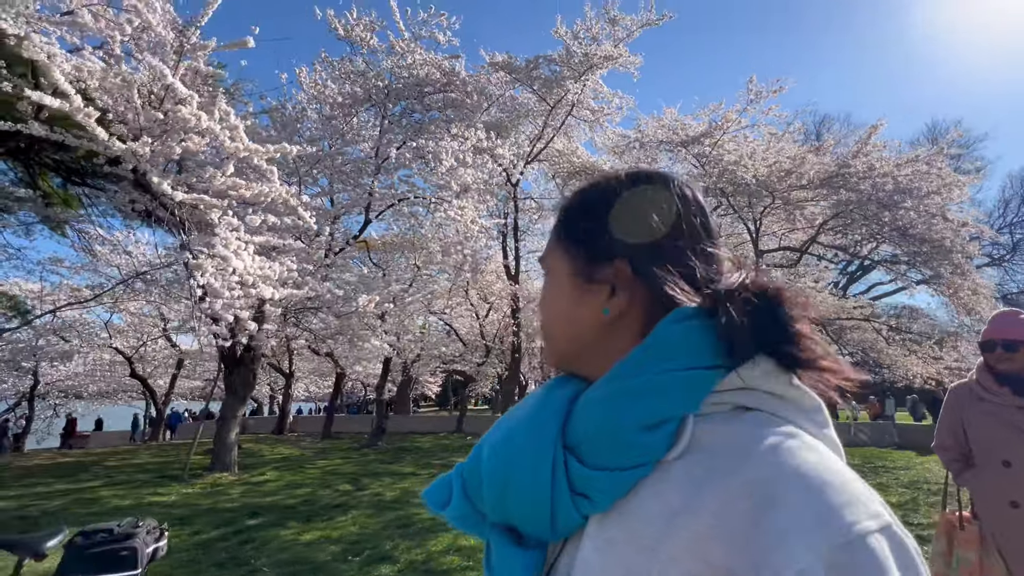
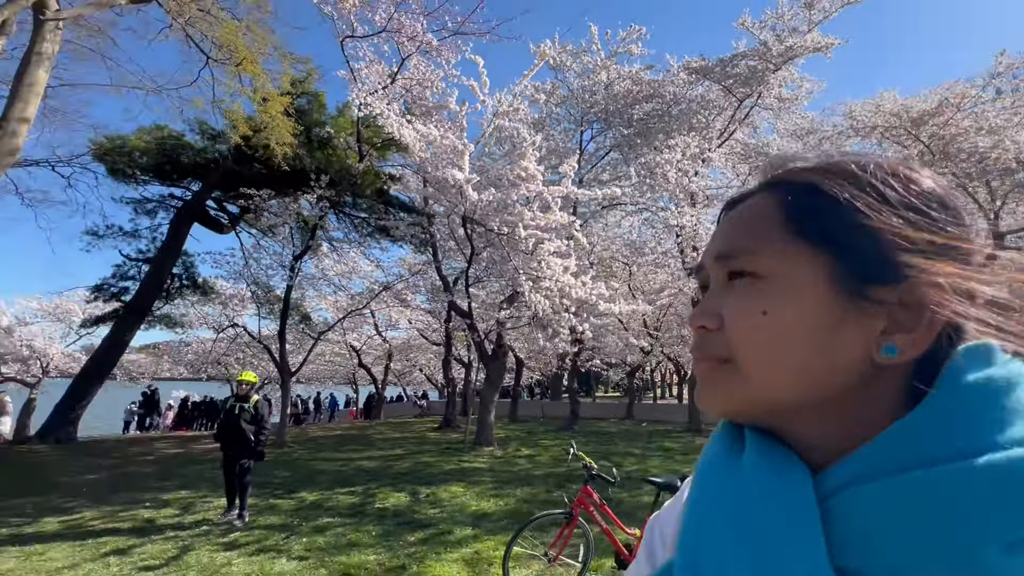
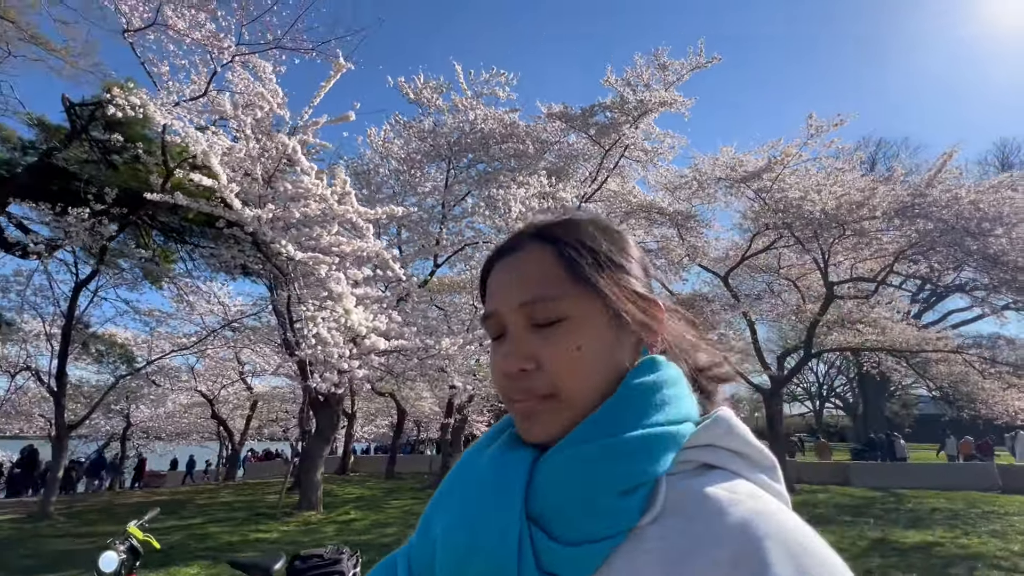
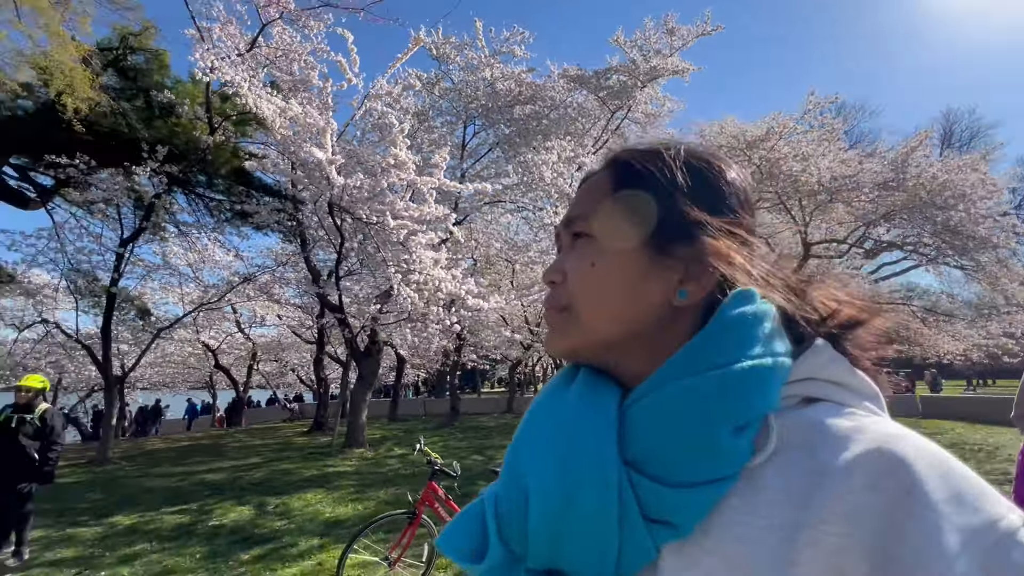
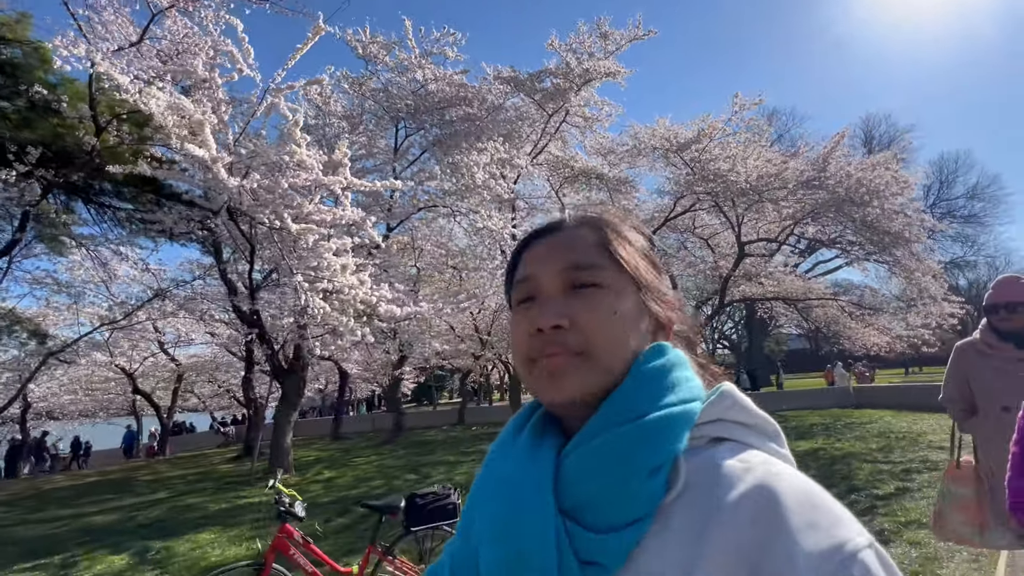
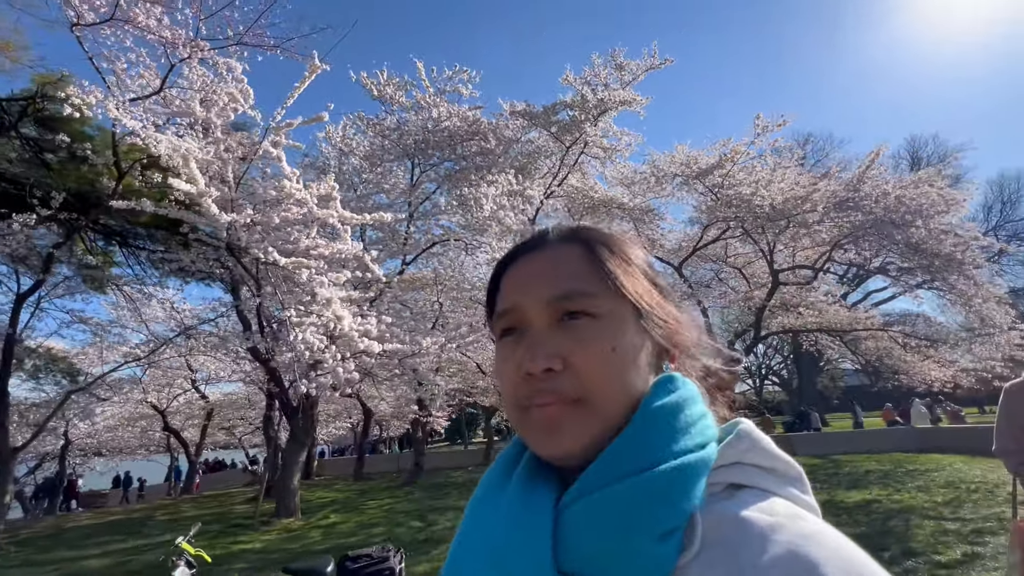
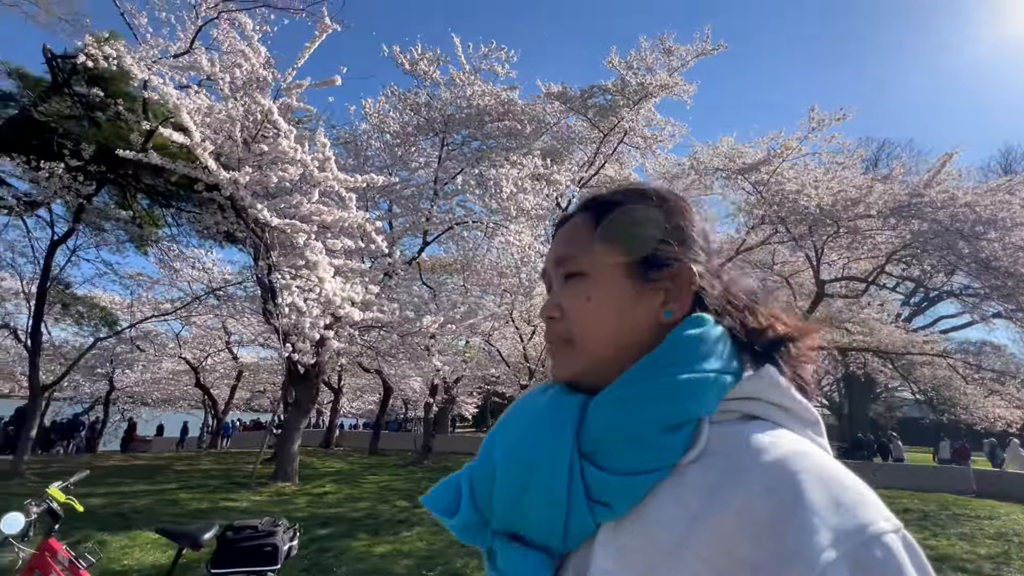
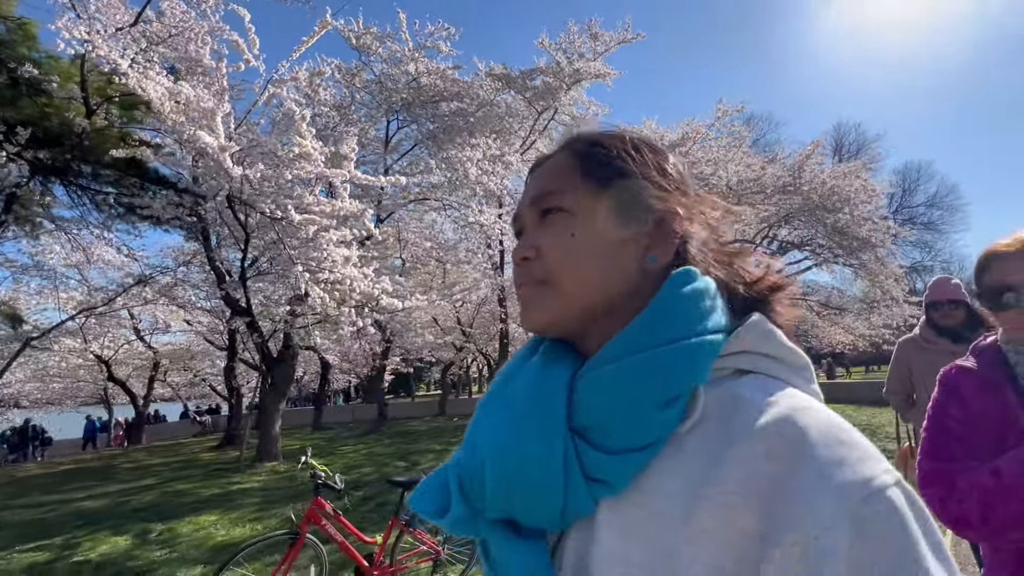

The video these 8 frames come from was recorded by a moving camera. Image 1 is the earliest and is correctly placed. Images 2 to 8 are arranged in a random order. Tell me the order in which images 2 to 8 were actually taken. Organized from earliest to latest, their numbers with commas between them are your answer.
7, 3, 6, 5, 8, 4, 2
